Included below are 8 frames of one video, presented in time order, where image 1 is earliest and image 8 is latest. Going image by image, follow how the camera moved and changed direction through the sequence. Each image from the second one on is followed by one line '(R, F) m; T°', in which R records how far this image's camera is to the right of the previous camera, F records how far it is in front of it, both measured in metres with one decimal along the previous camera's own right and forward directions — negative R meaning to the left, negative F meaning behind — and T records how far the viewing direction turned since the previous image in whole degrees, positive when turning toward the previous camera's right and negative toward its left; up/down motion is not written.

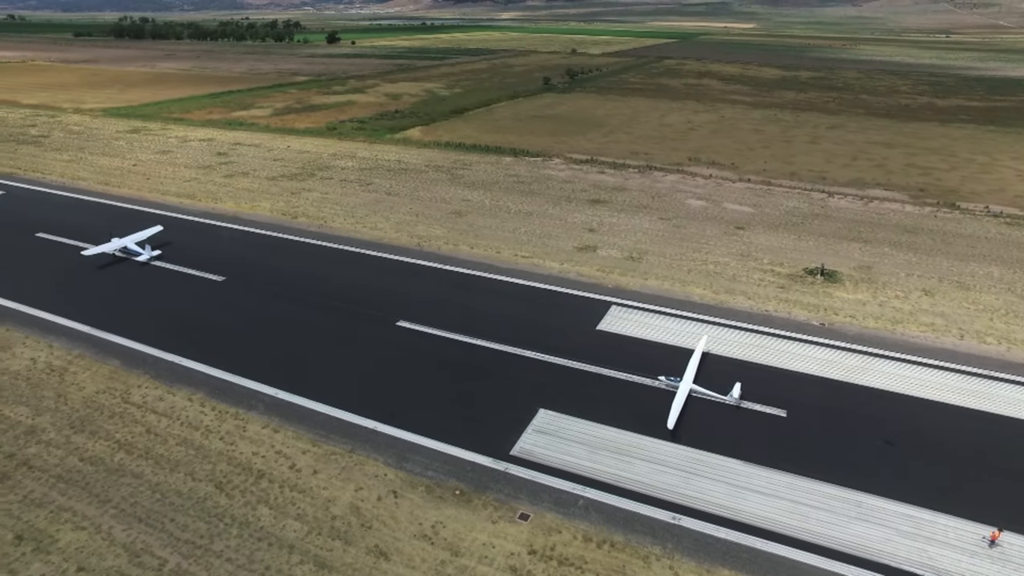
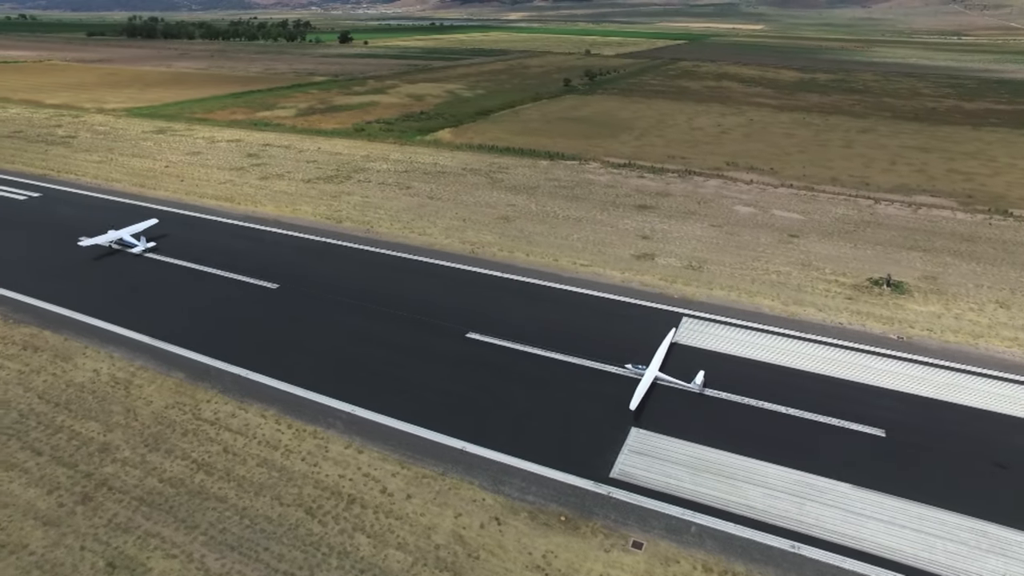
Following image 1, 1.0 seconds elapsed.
(-1.9, +0.6) m; 0°
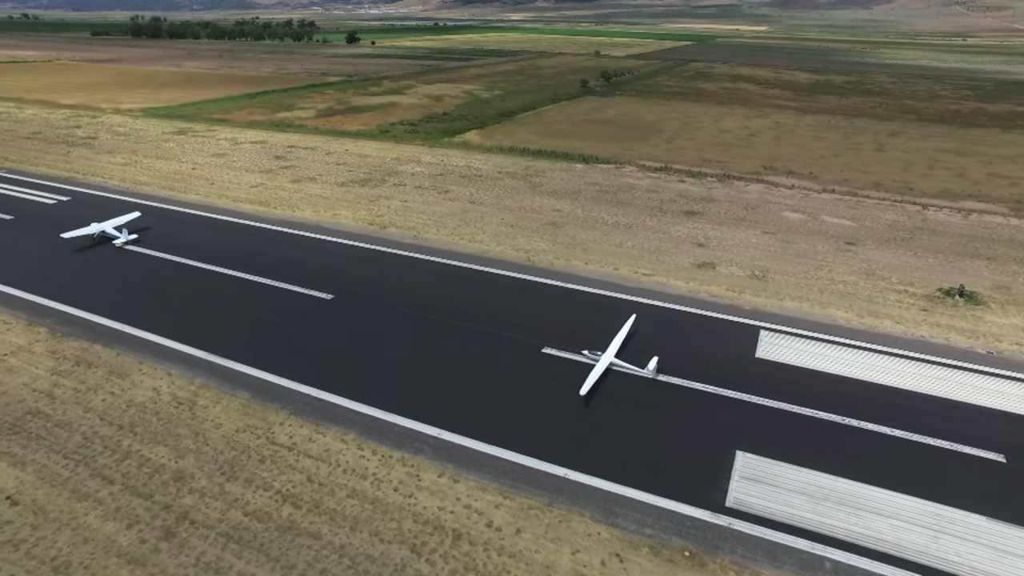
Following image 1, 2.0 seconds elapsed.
(-2.0, +0.9) m; 0°
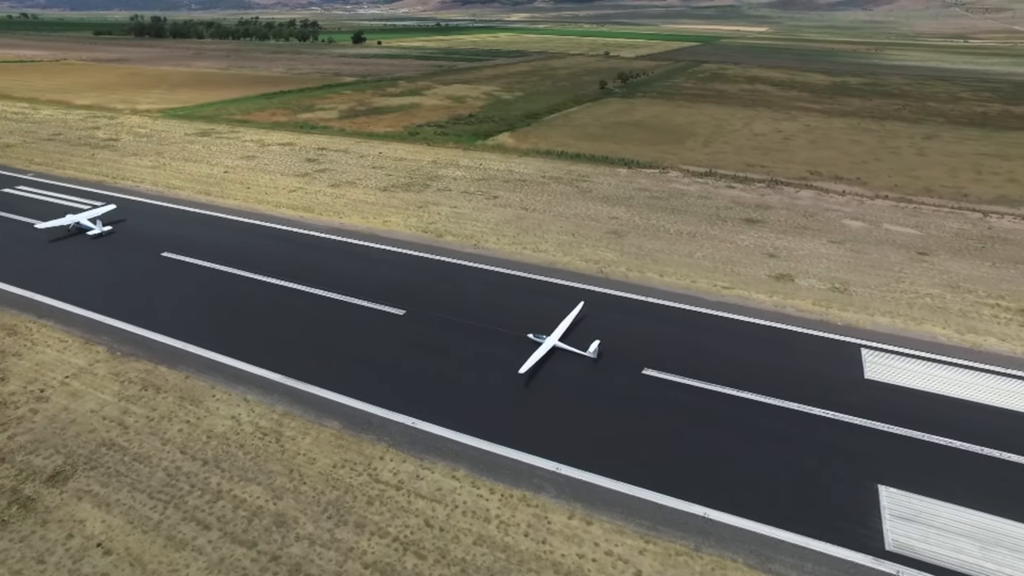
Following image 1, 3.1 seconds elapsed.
(-2.4, +1.2) m; 0°
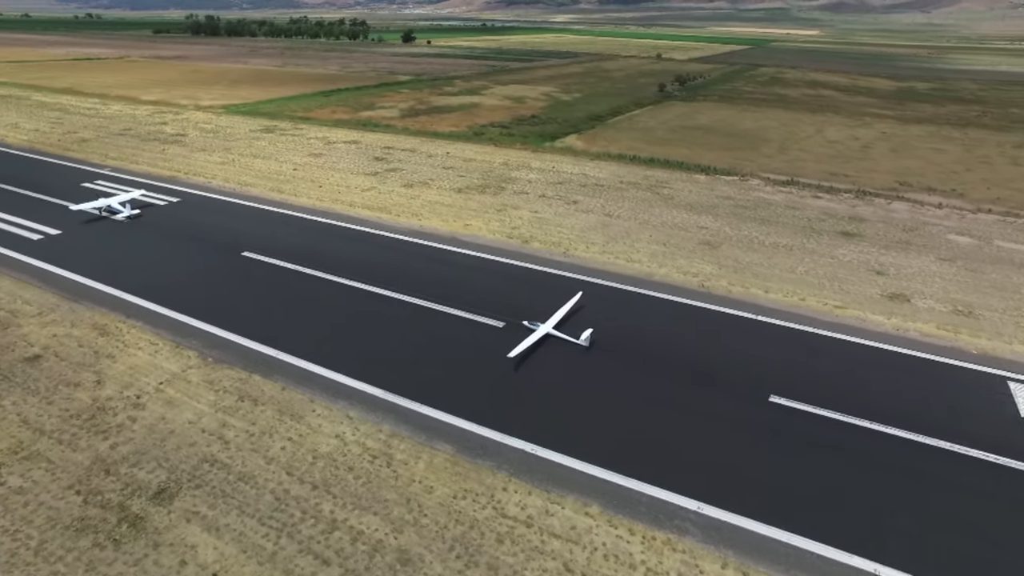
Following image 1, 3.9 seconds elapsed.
(-1.9, +1.1) m; -3°
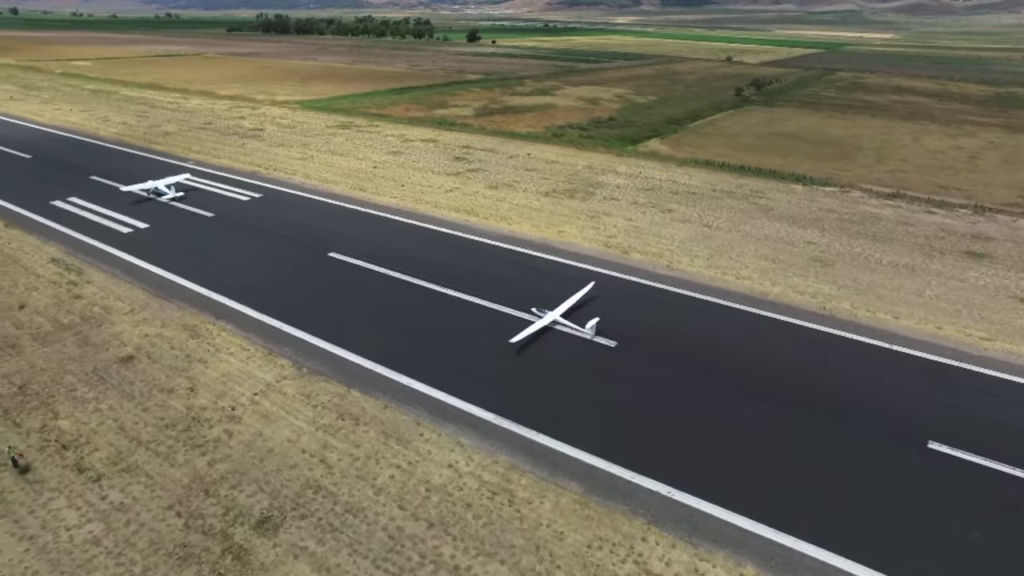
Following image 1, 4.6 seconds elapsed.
(-1.6, +1.3) m; -4°
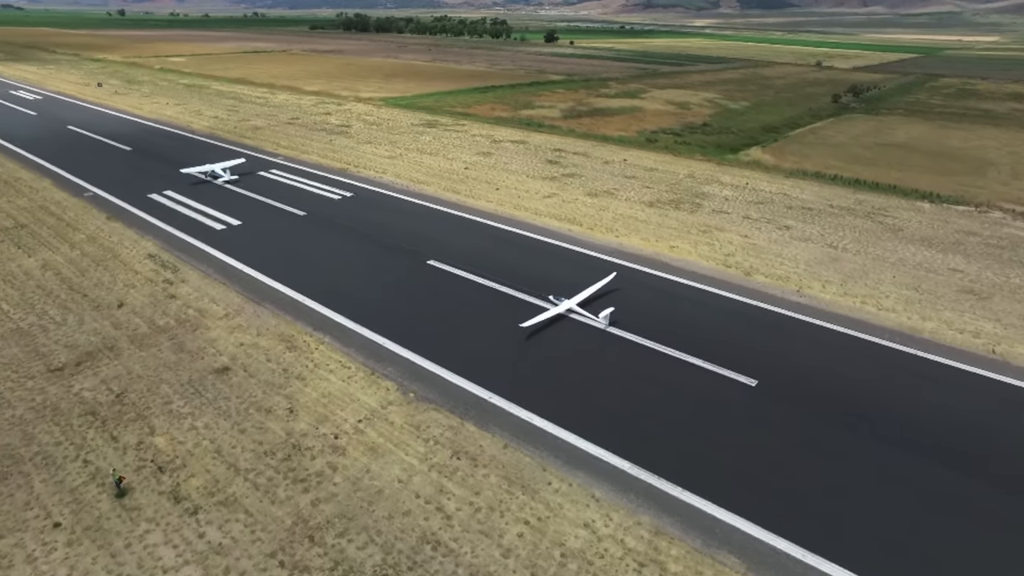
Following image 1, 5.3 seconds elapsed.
(-1.5, +1.7) m; -5°
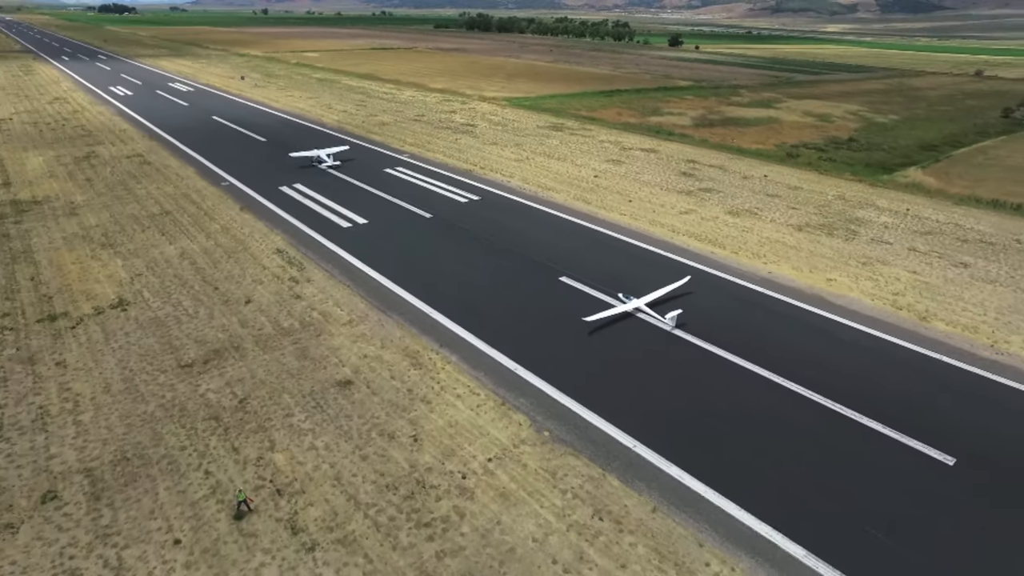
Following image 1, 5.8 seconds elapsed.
(-1.1, +1.4) m; -8°
